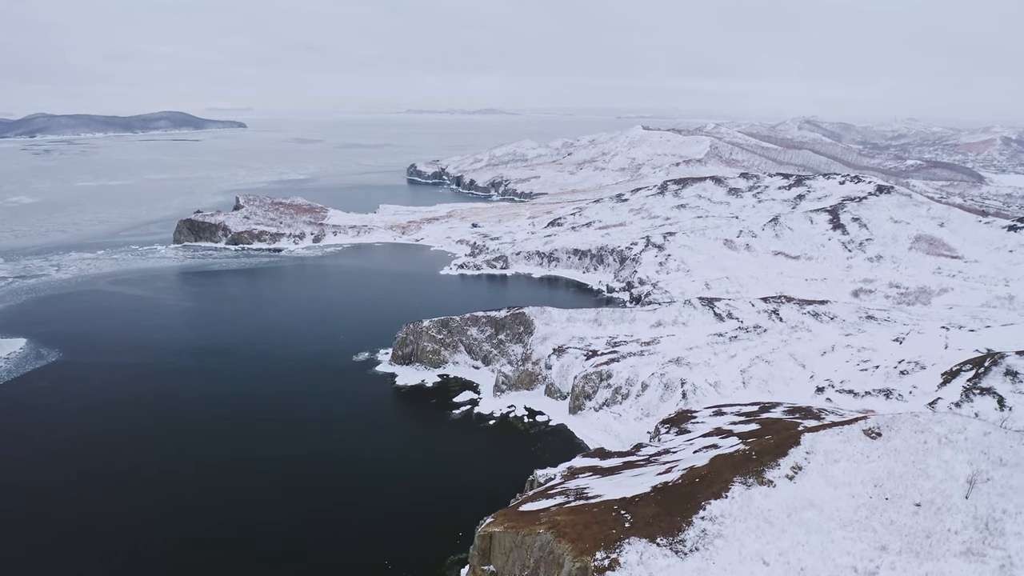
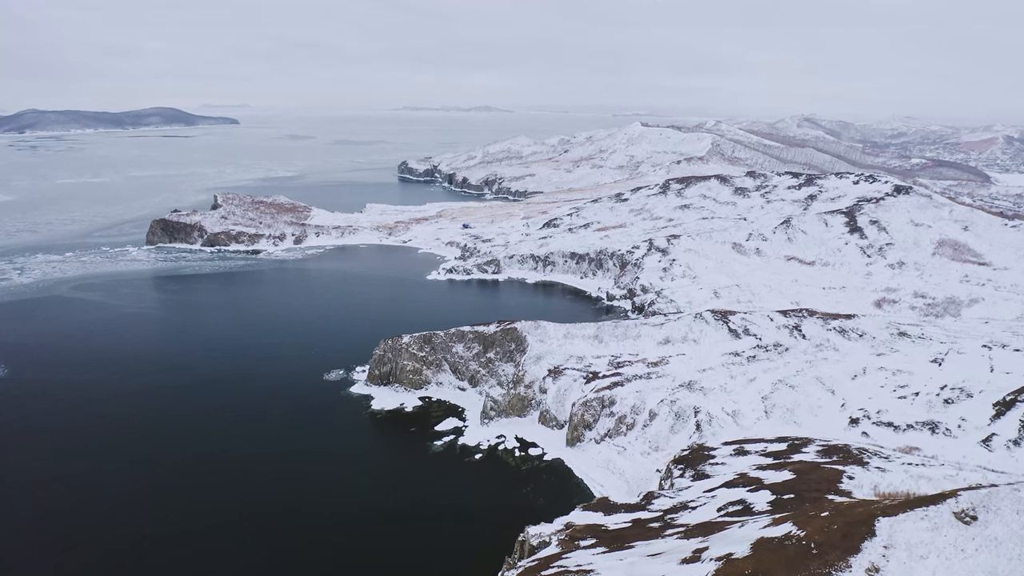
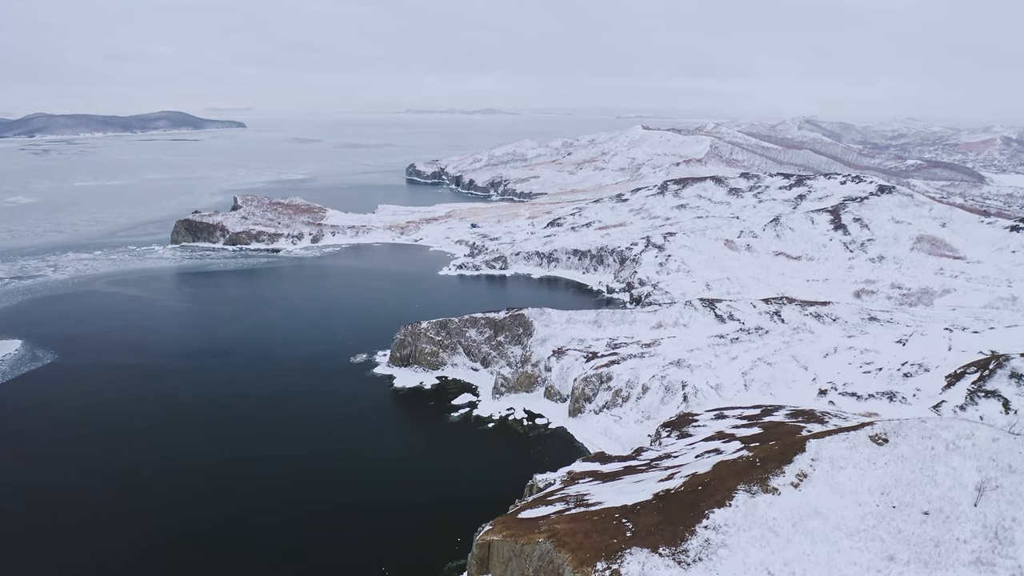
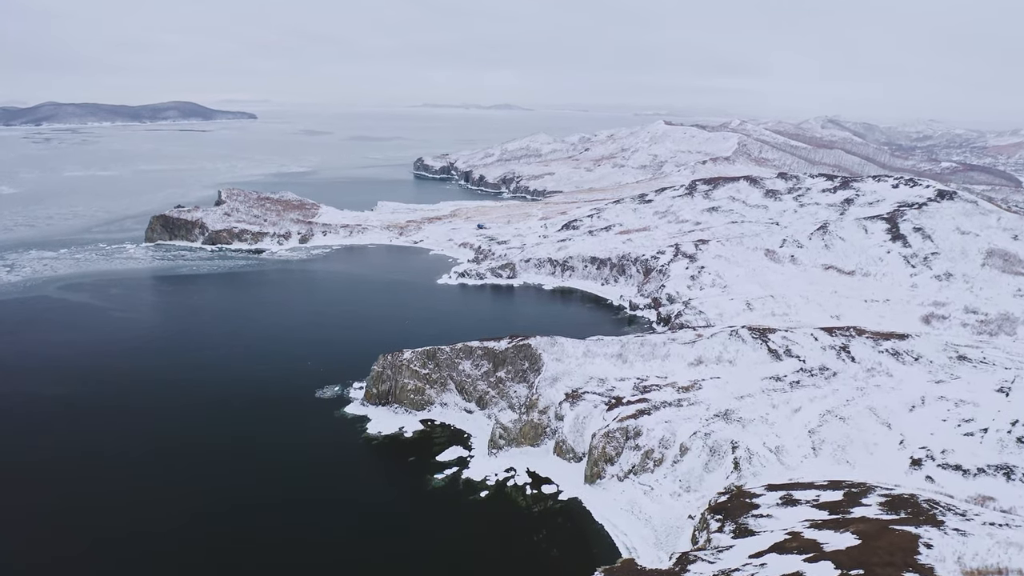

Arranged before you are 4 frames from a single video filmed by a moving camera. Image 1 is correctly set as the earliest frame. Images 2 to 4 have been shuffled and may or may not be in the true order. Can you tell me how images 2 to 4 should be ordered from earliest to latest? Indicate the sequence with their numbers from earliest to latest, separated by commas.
3, 2, 4
